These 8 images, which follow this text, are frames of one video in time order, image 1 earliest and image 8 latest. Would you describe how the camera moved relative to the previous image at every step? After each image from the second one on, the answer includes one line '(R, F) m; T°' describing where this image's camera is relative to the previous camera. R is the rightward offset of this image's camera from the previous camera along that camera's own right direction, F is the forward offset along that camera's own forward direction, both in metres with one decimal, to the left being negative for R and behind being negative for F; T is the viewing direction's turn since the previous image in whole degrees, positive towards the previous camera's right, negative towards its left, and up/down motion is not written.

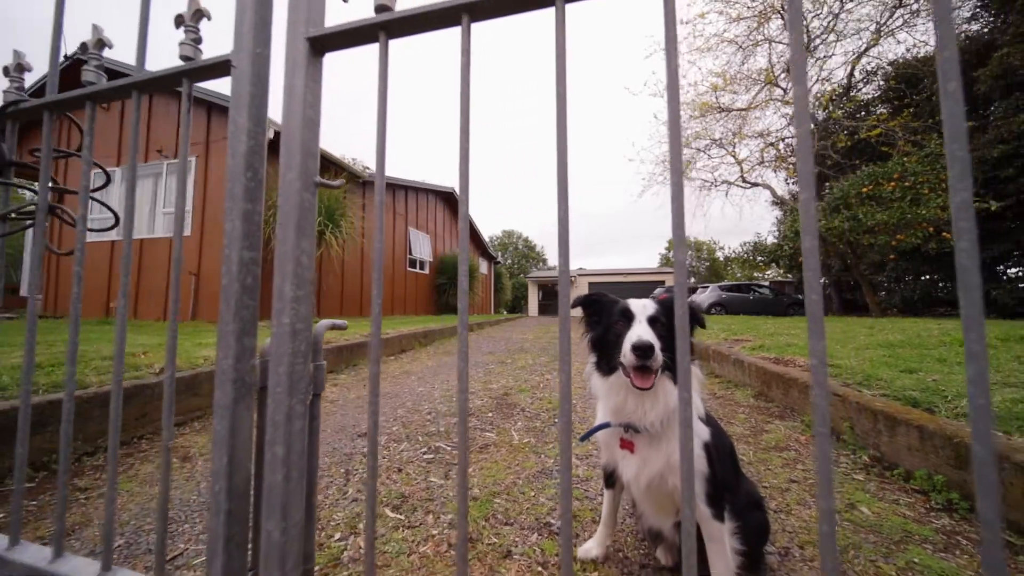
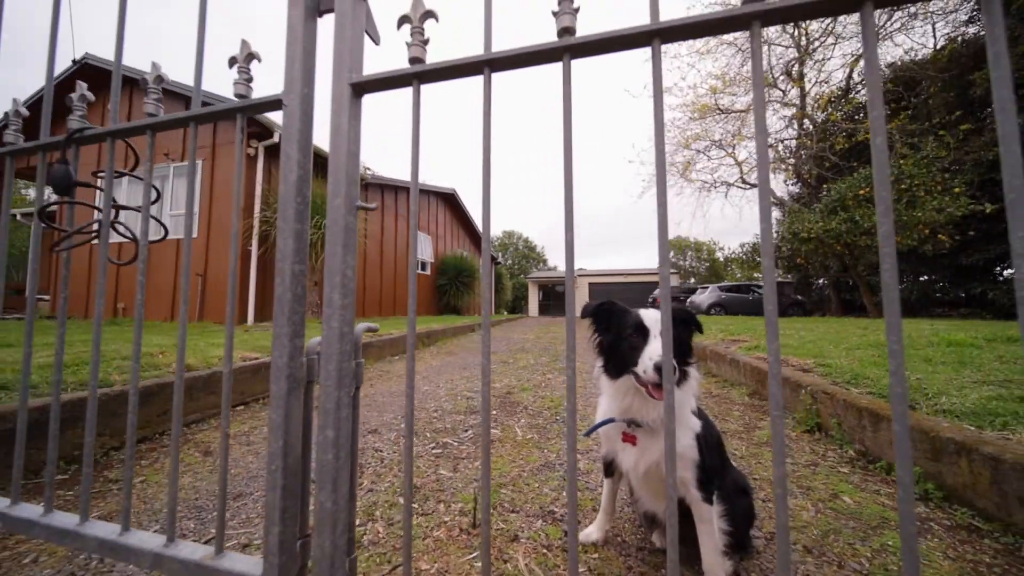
(0.0, -0.1) m; 0°
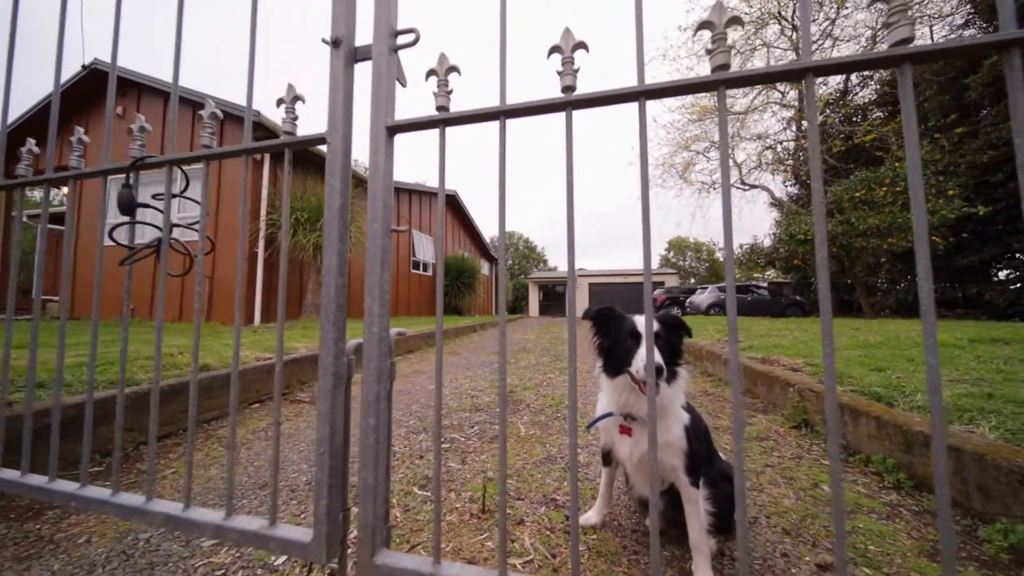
(0.0, -0.1) m; 0°
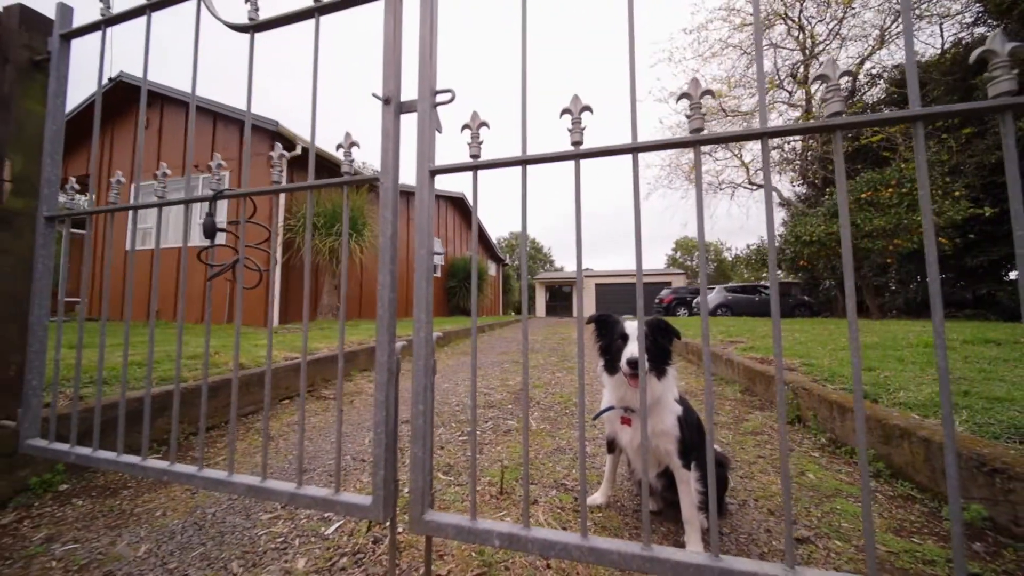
(0.0, -0.2) m; -1°
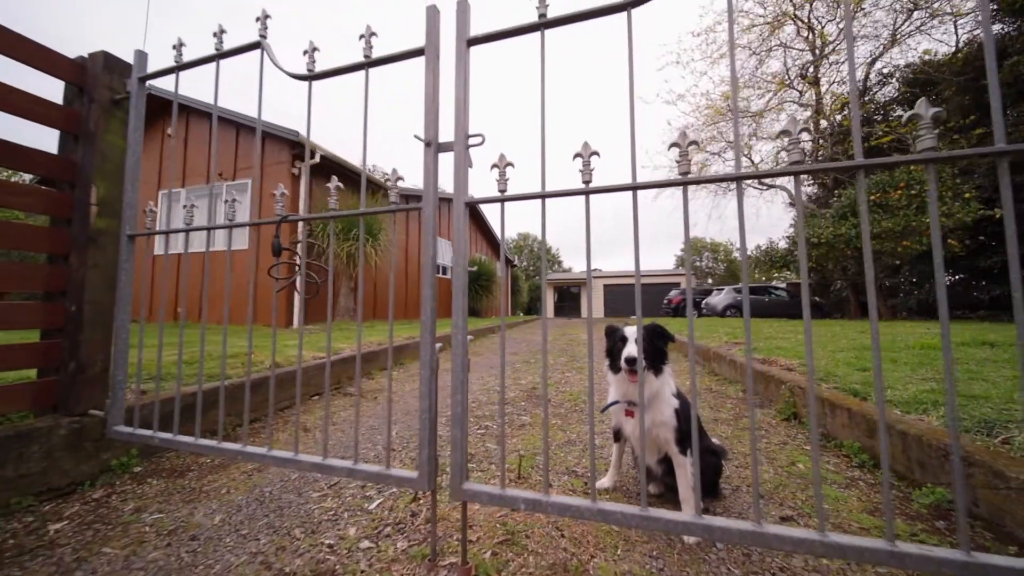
(0.0, -0.2) m; -1°
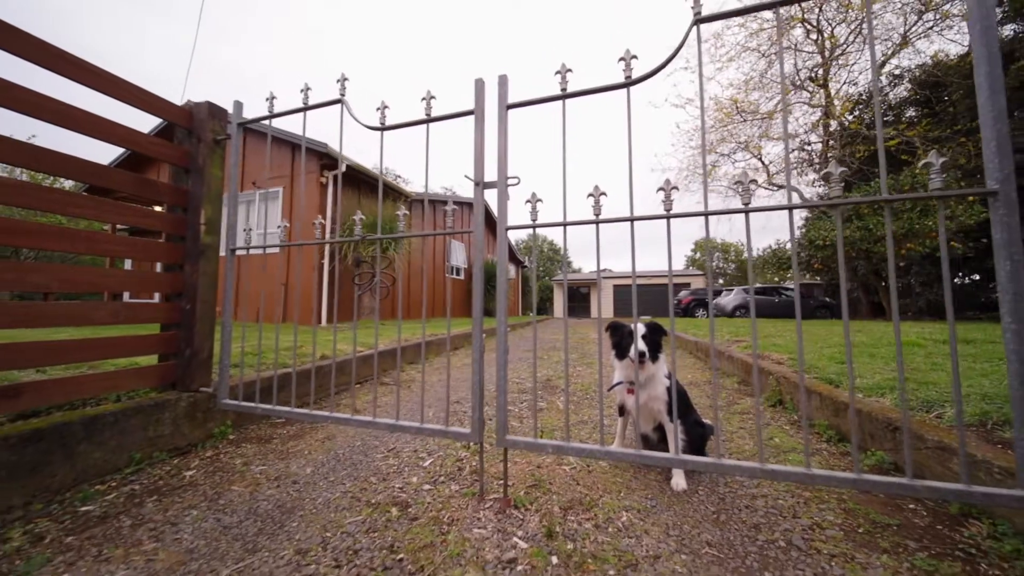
(-0.1, -0.4) m; -1°
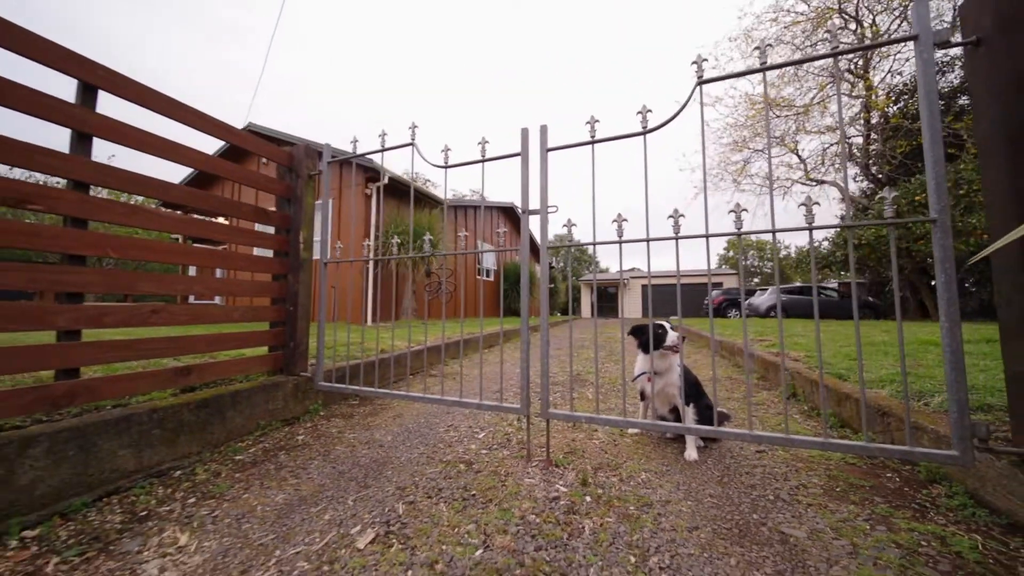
(-0.1, -0.5) m; -4°
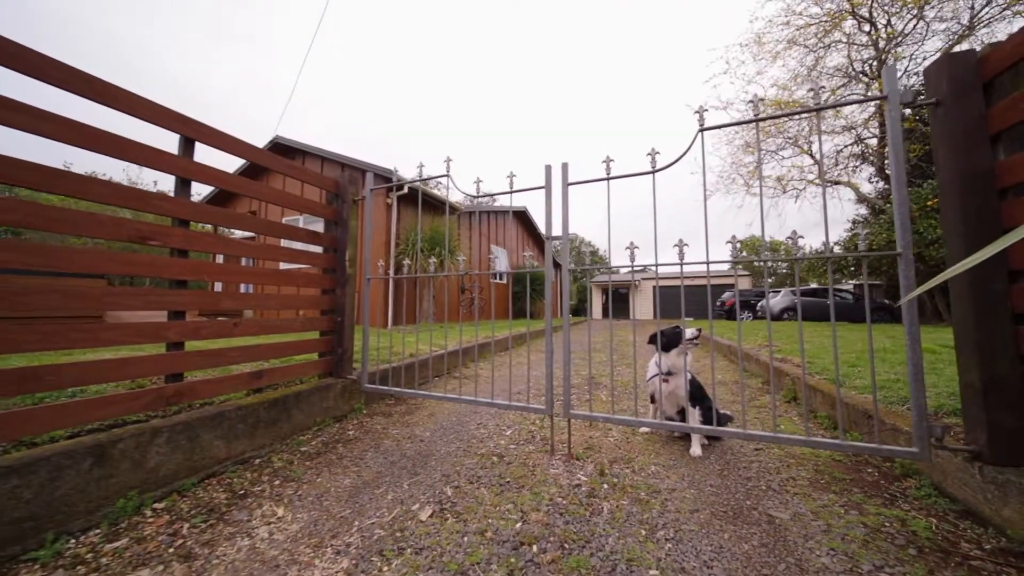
(-0.1, -0.4) m; -2°
